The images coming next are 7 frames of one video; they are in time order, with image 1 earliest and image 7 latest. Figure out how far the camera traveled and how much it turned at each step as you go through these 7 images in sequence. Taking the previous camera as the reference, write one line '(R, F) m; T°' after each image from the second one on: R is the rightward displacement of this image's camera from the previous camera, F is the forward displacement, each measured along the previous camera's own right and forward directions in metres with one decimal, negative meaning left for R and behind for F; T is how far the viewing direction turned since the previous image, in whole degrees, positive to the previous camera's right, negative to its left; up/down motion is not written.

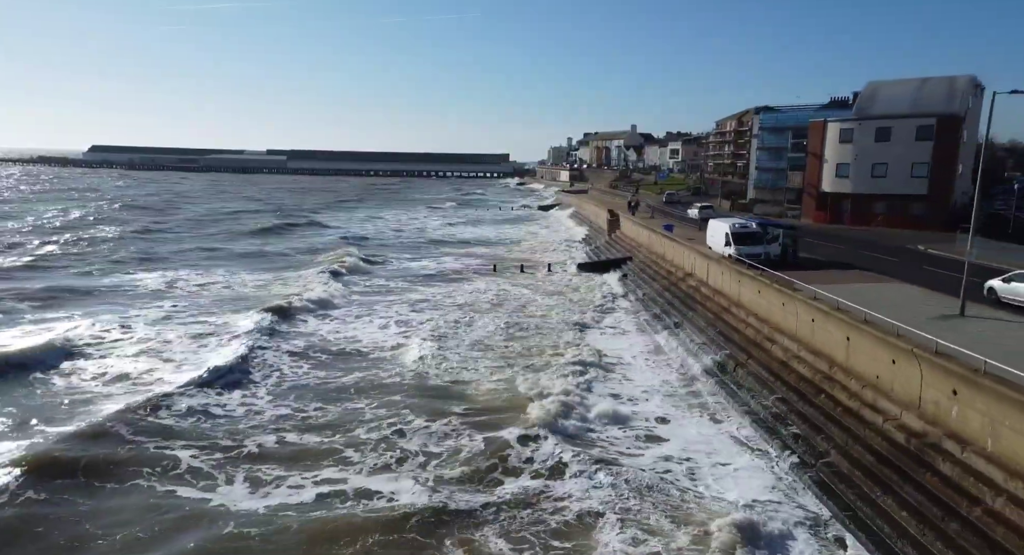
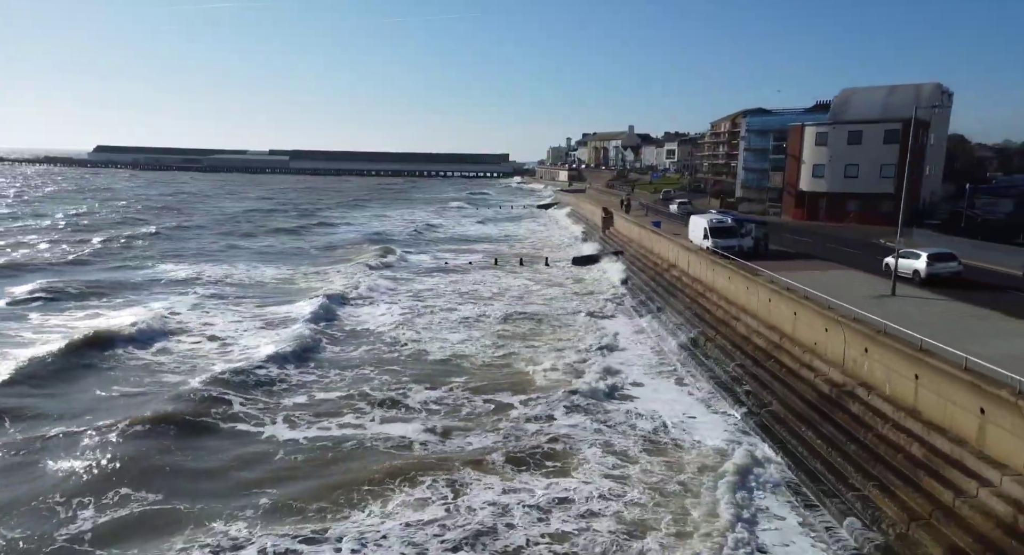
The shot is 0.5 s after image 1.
(0.0, -2.1) m; 0°
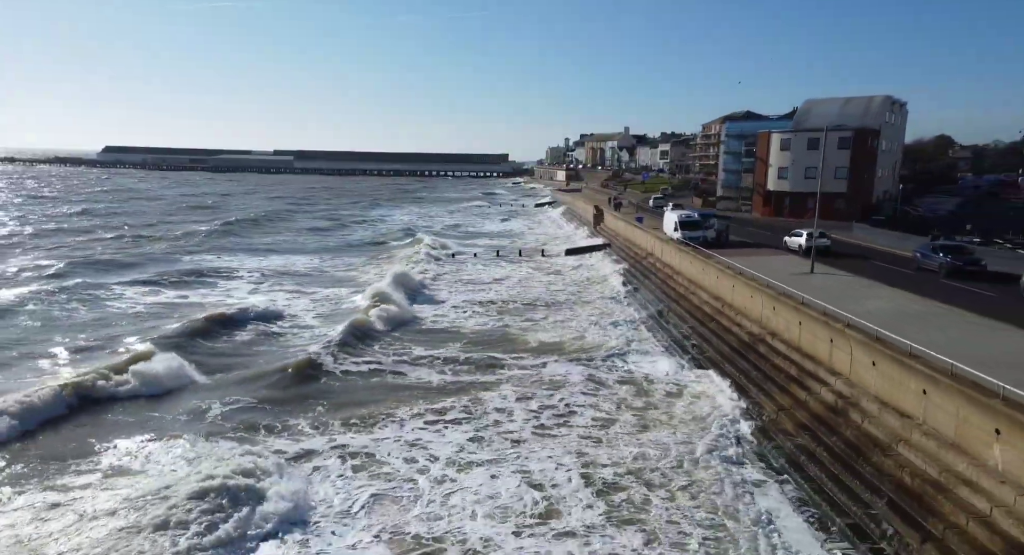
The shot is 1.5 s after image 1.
(0.0, -3.7) m; 0°
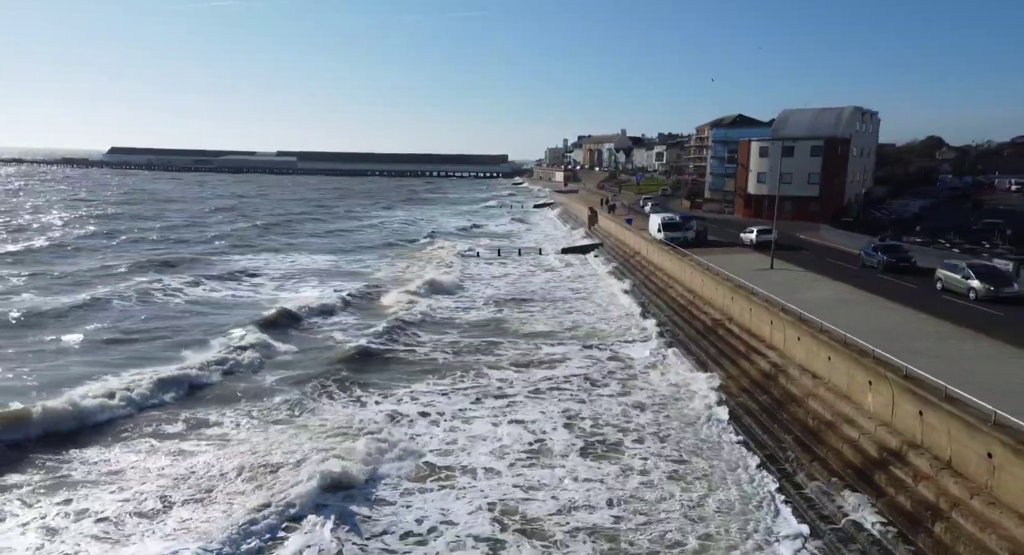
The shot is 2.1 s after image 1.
(0.0, -2.7) m; 0°
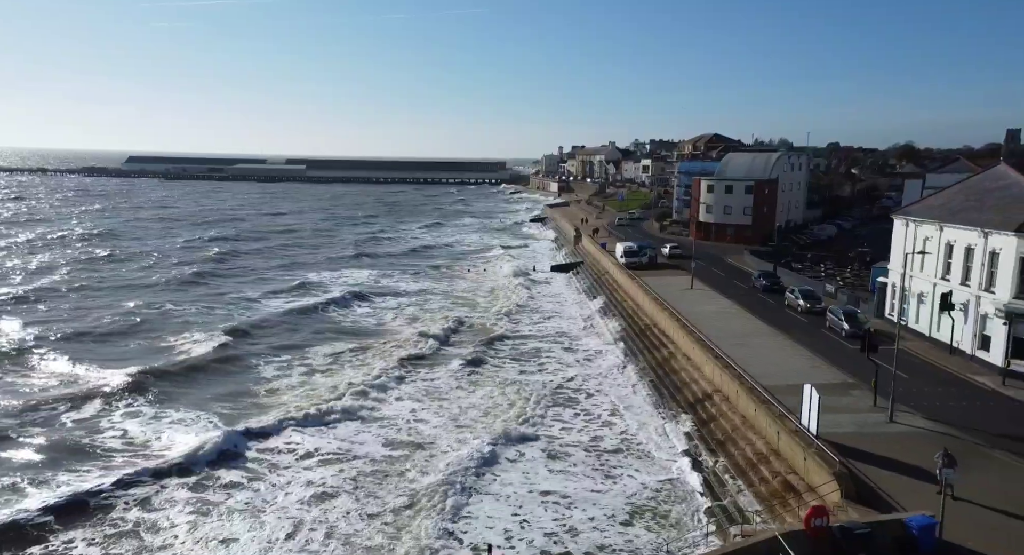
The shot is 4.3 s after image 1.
(-0.1, -8.9) m; 0°
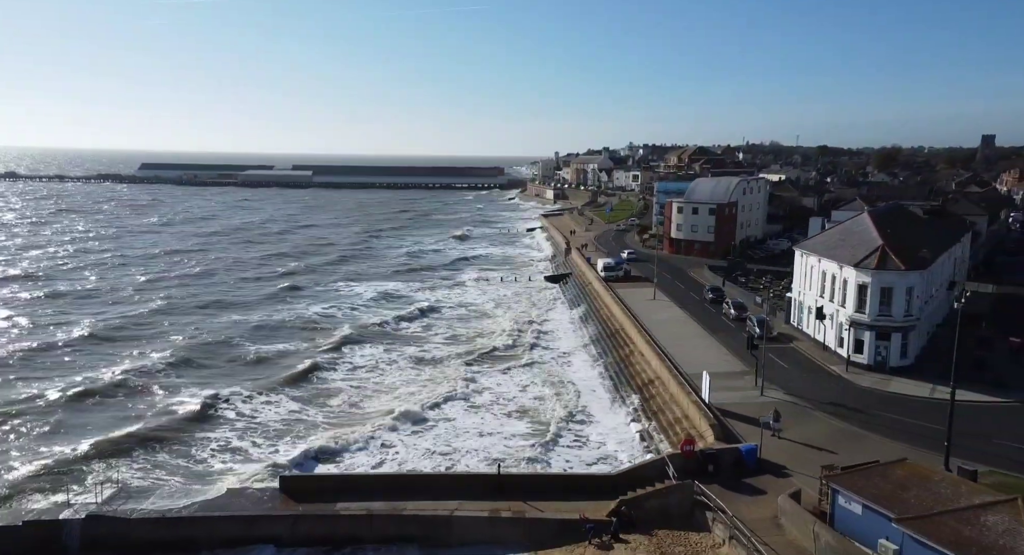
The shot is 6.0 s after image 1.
(0.0, -7.2) m; 0°
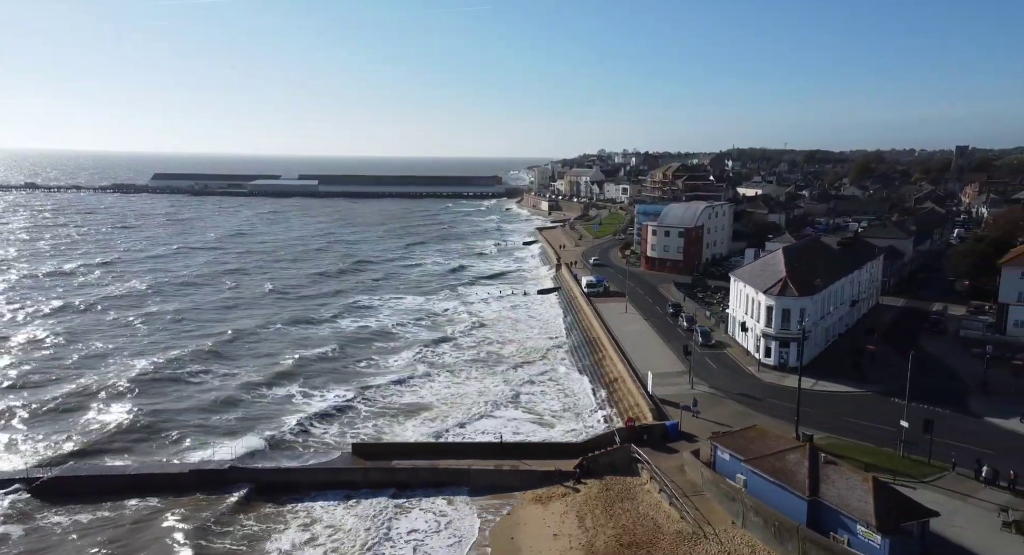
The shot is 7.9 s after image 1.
(0.0, -7.8) m; 0°
